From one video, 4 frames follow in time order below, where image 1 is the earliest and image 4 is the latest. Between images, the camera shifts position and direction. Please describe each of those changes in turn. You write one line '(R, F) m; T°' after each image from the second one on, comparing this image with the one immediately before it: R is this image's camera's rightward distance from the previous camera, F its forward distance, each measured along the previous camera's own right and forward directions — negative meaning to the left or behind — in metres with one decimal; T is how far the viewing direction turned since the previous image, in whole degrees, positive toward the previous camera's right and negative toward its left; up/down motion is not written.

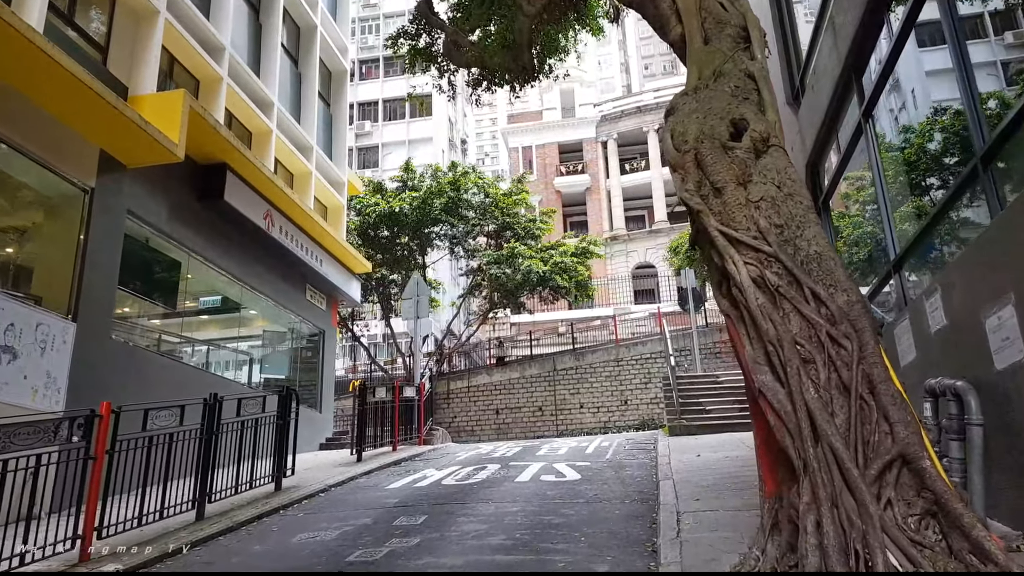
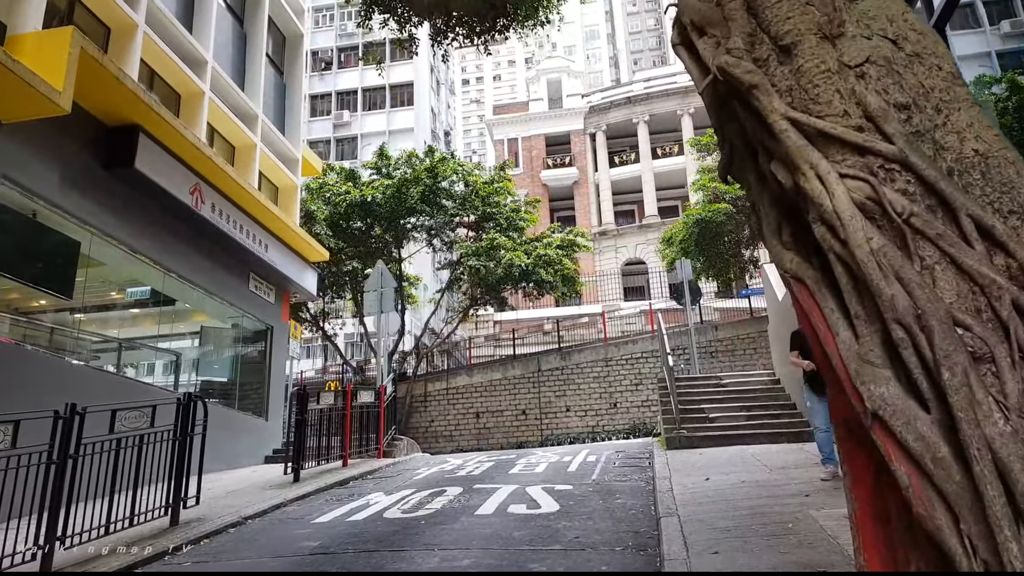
(+0.2, +1.6) m; +1°
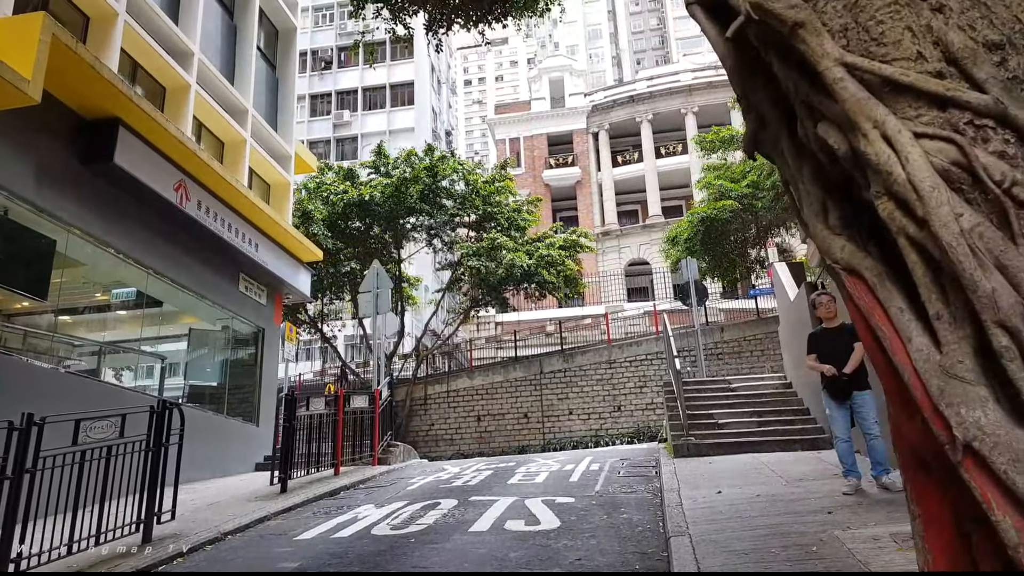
(0.0, +0.4) m; 0°
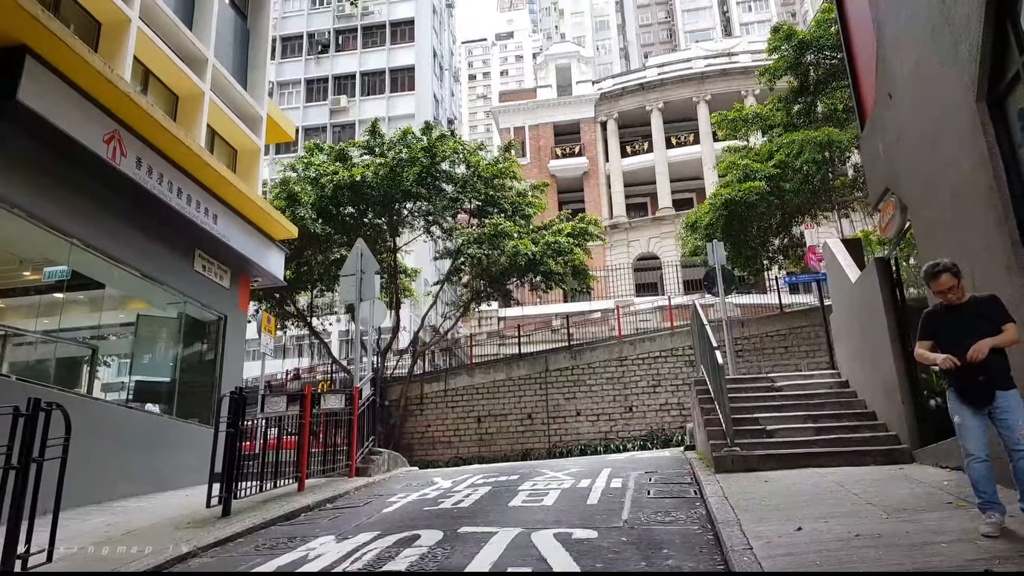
(0.0, +1.6) m; 0°
